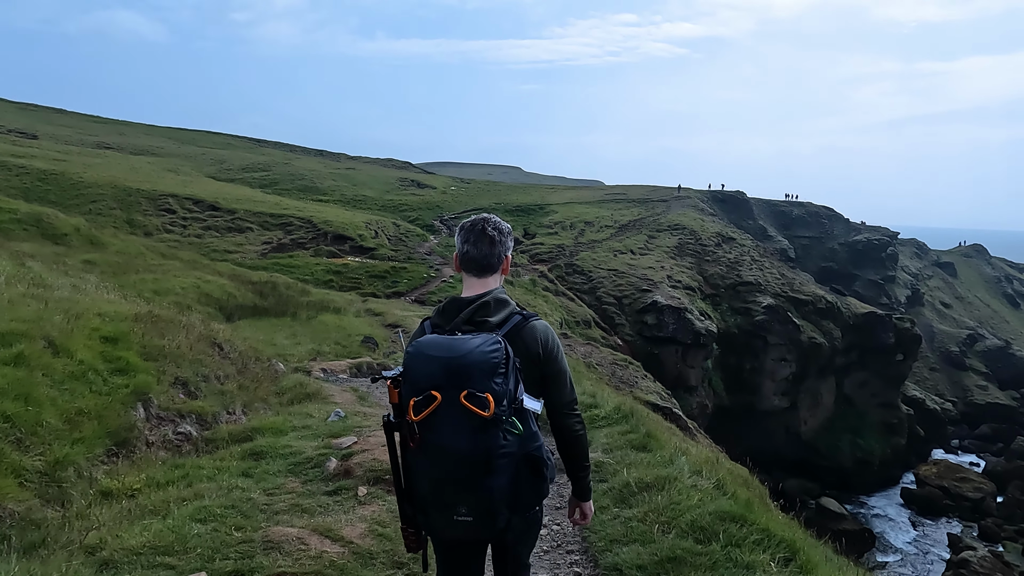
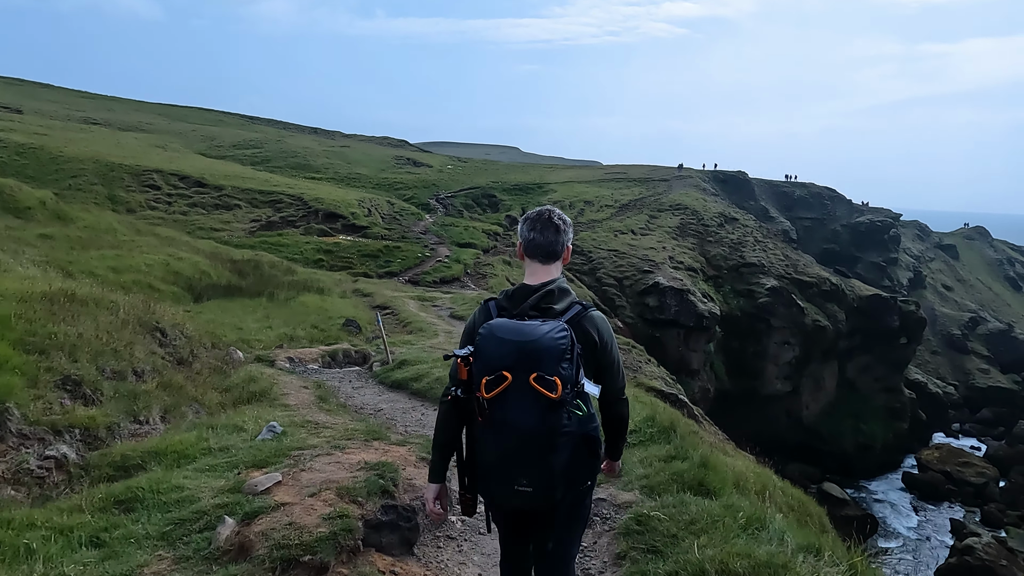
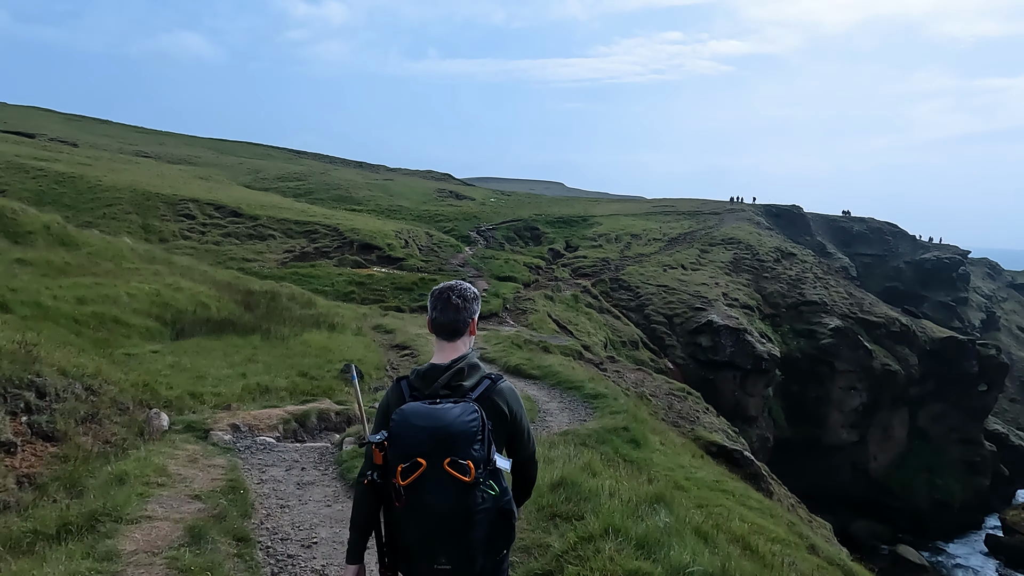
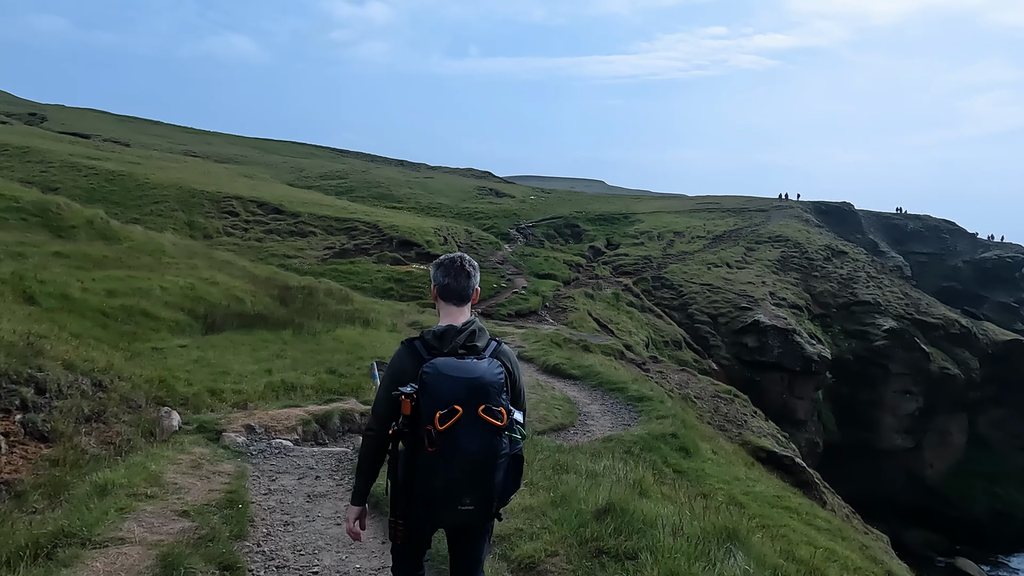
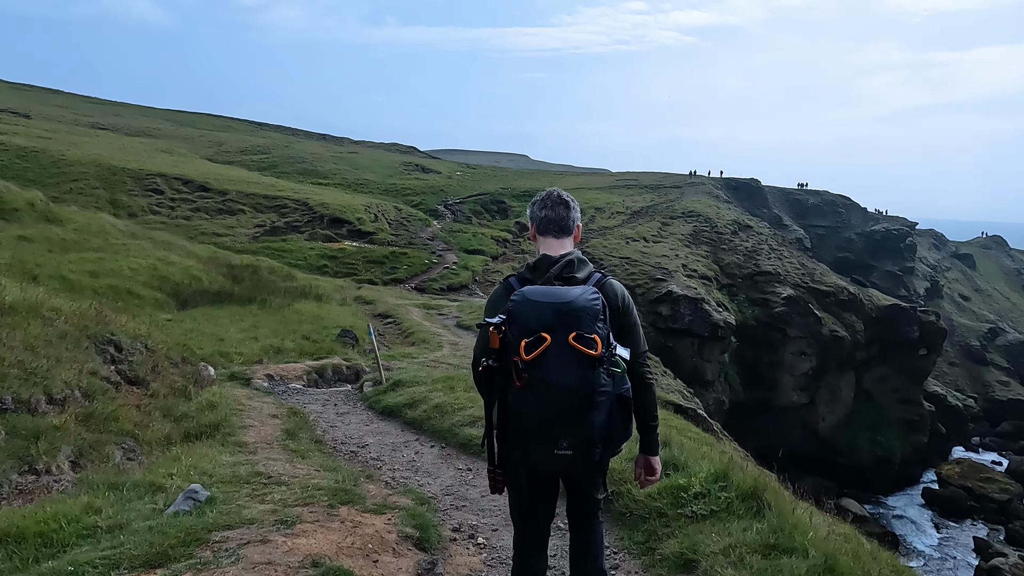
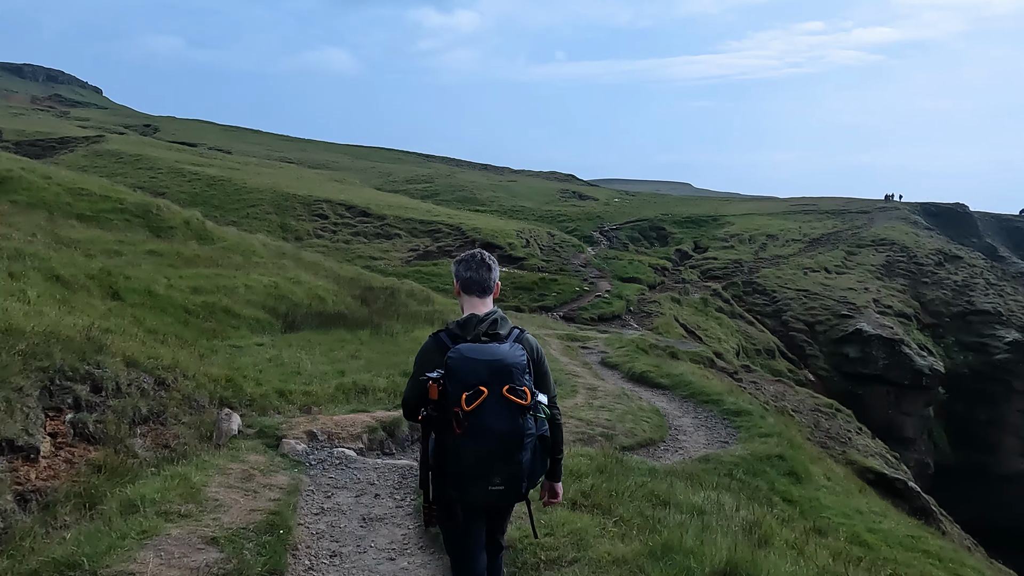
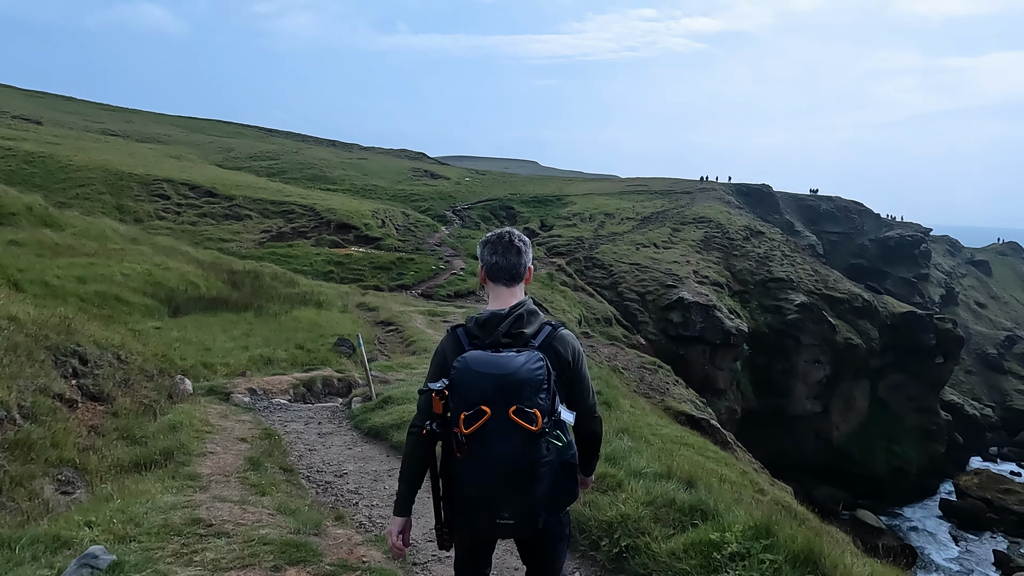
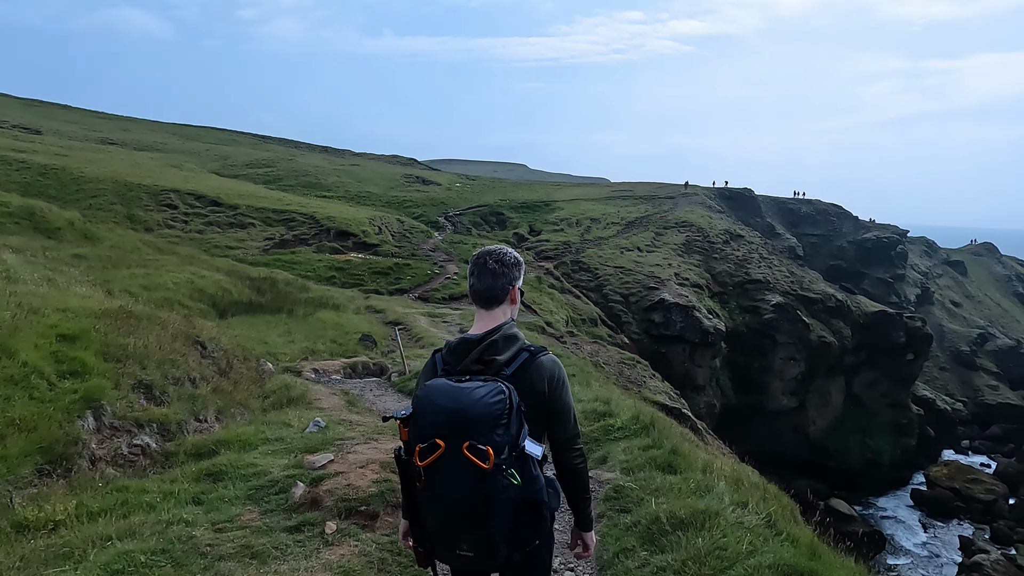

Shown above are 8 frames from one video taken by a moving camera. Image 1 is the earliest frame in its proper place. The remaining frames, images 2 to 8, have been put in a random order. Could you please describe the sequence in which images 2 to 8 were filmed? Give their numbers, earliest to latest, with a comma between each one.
8, 2, 5, 7, 3, 4, 6
